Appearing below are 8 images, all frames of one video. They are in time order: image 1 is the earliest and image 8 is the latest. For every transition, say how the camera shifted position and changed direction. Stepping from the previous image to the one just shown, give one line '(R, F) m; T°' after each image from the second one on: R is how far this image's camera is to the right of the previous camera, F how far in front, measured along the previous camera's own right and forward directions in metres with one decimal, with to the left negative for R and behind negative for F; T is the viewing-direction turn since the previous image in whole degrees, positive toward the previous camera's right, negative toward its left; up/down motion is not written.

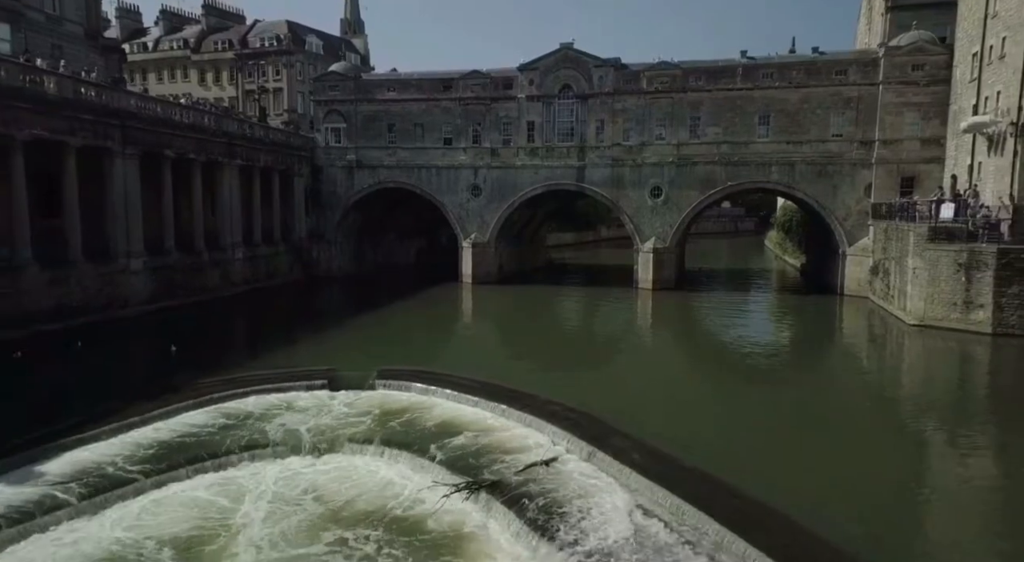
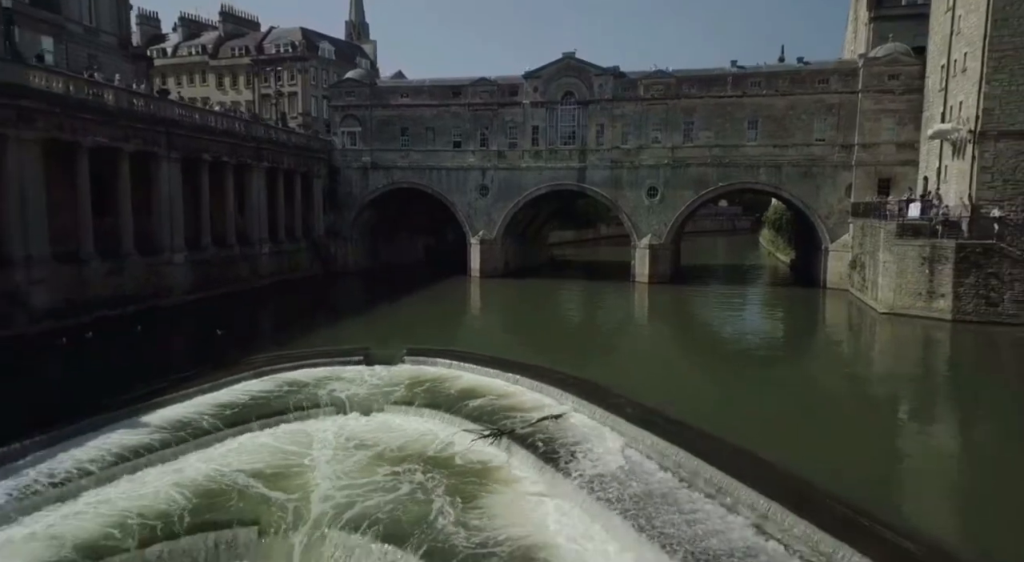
(-0.3, -2.4) m; 0°
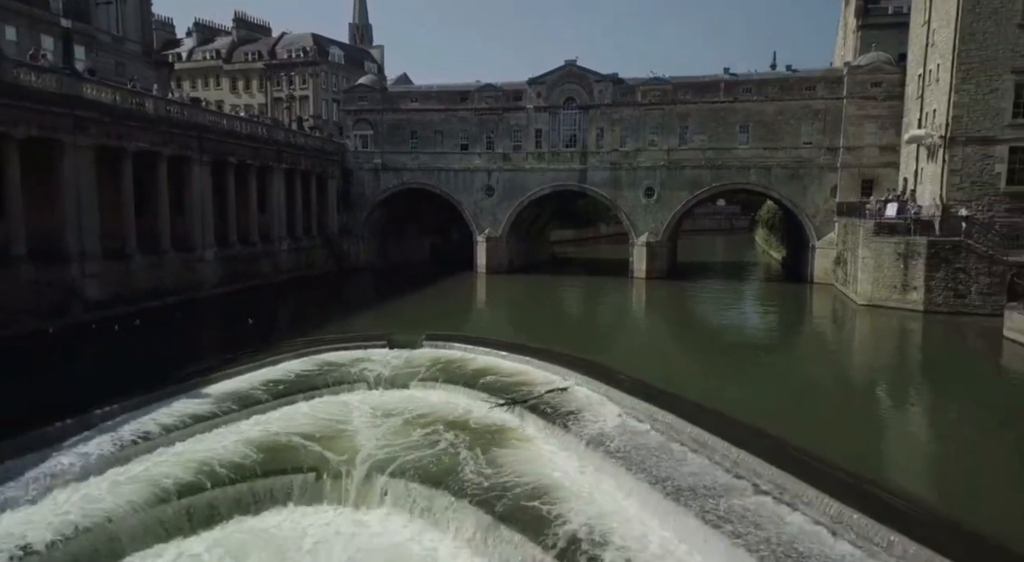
(-0.3, -2.0) m; 0°
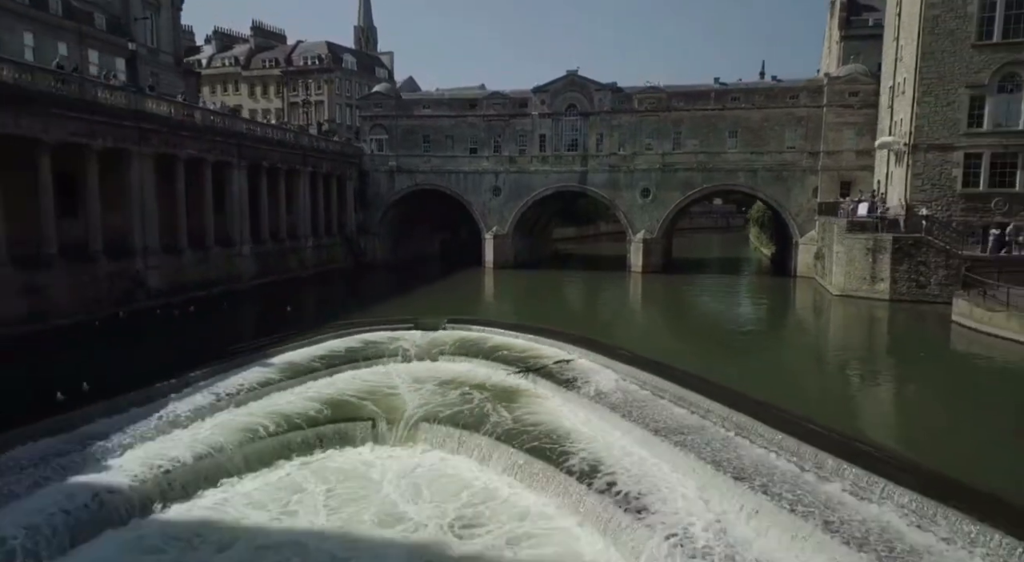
(-0.4, -3.0) m; 0°
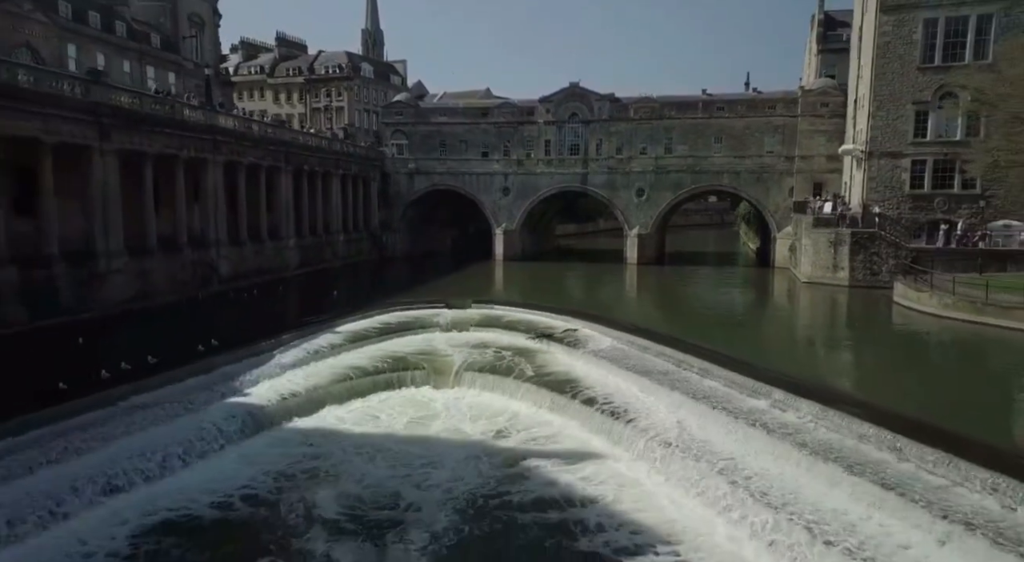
(-0.7, -4.6) m; 0°
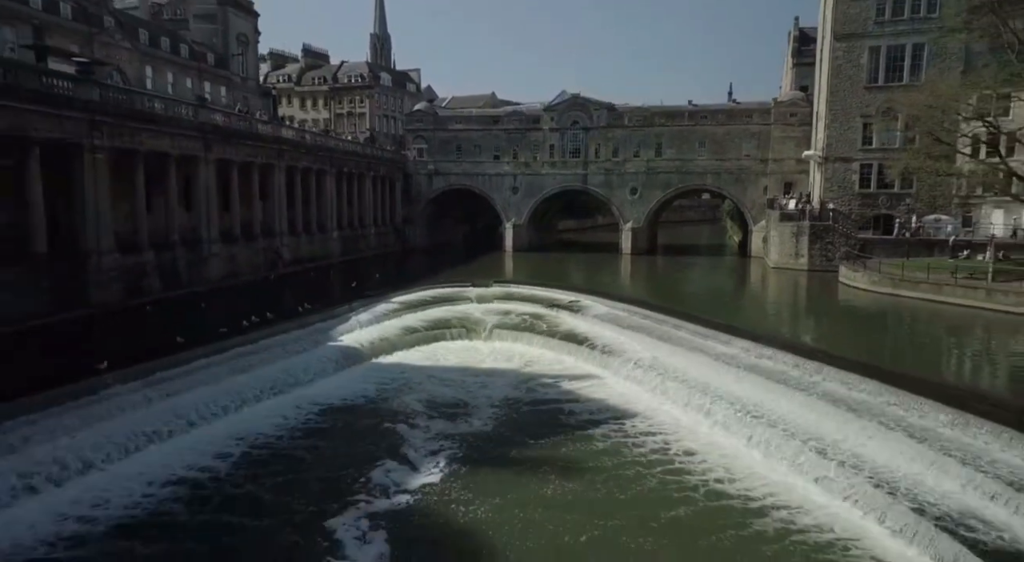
(-0.8, -6.0) m; 0°
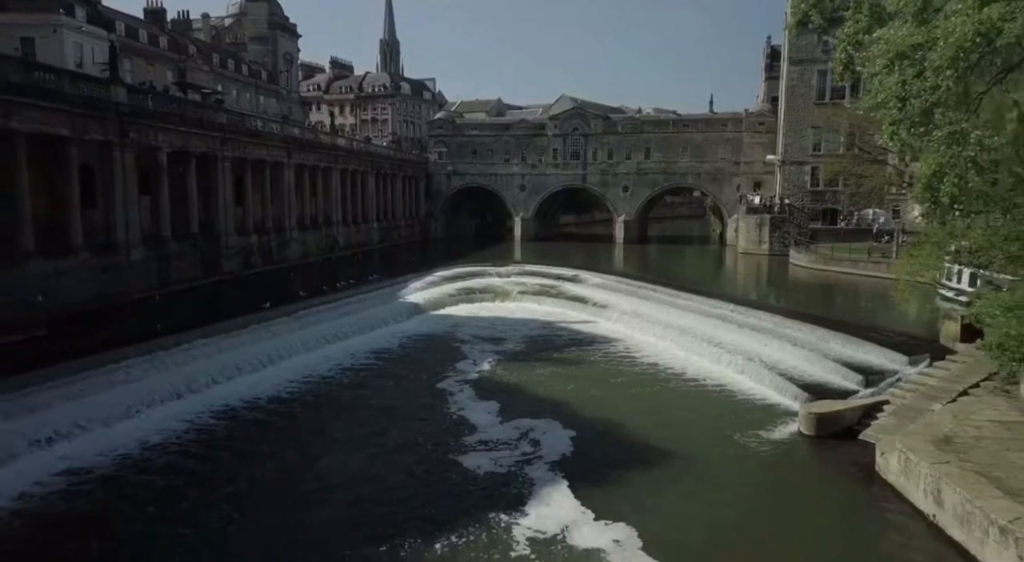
(-1.0, -8.0) m; 0°
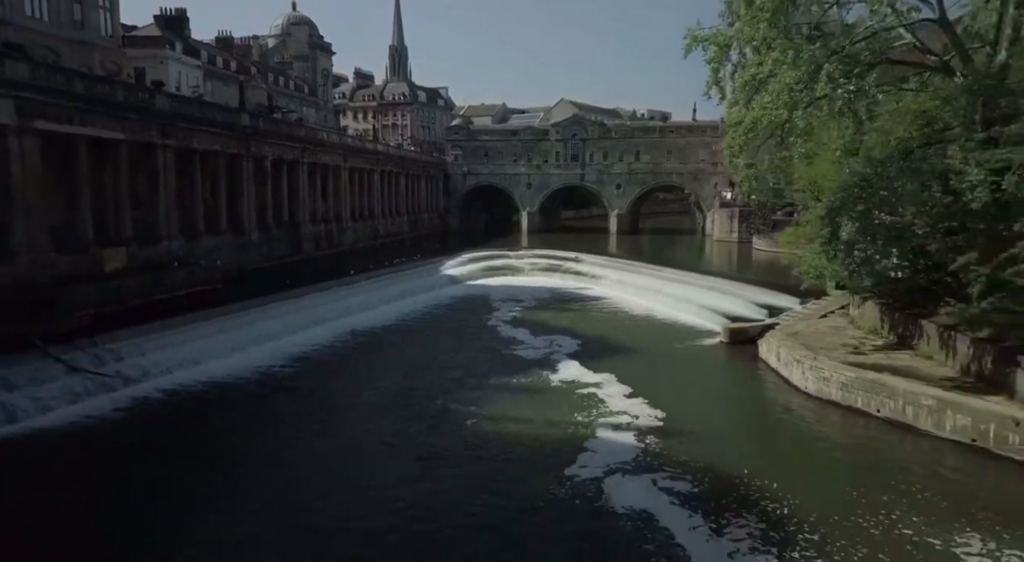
(-1.1, -8.6) m; 0°
